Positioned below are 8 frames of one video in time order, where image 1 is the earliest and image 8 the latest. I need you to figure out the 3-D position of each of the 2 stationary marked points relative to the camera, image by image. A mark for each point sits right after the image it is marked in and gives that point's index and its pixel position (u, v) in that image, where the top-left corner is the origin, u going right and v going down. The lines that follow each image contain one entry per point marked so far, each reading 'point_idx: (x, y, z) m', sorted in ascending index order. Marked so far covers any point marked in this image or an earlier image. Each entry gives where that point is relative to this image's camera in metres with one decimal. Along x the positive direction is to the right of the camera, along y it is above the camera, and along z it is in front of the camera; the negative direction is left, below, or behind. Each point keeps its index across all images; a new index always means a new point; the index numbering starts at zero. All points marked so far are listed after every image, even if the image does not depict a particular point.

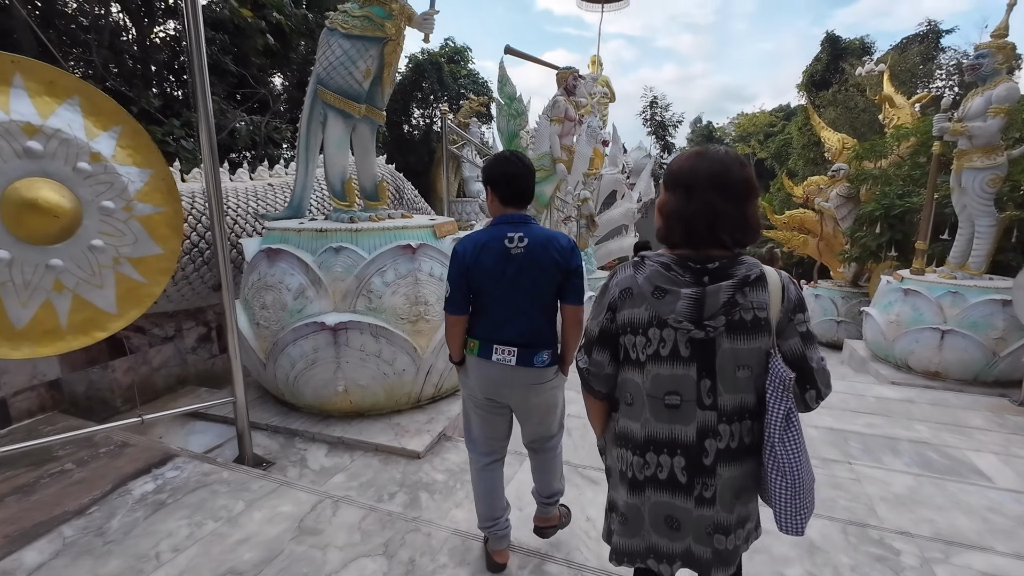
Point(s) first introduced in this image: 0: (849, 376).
0: (+4.4, -1.1, +6.3) m
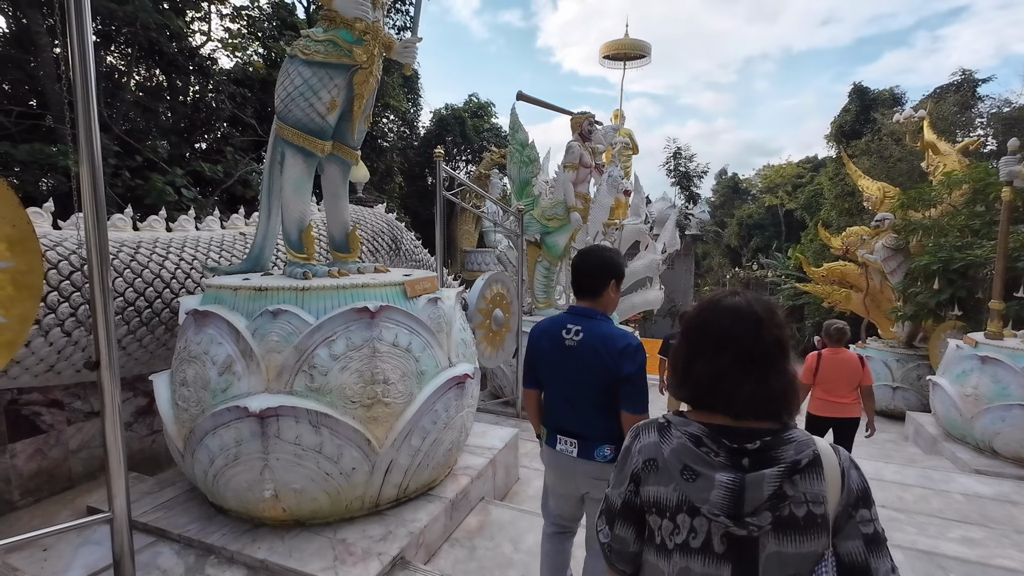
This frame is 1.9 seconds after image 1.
0: (+4.4, -1.9, +5.3) m
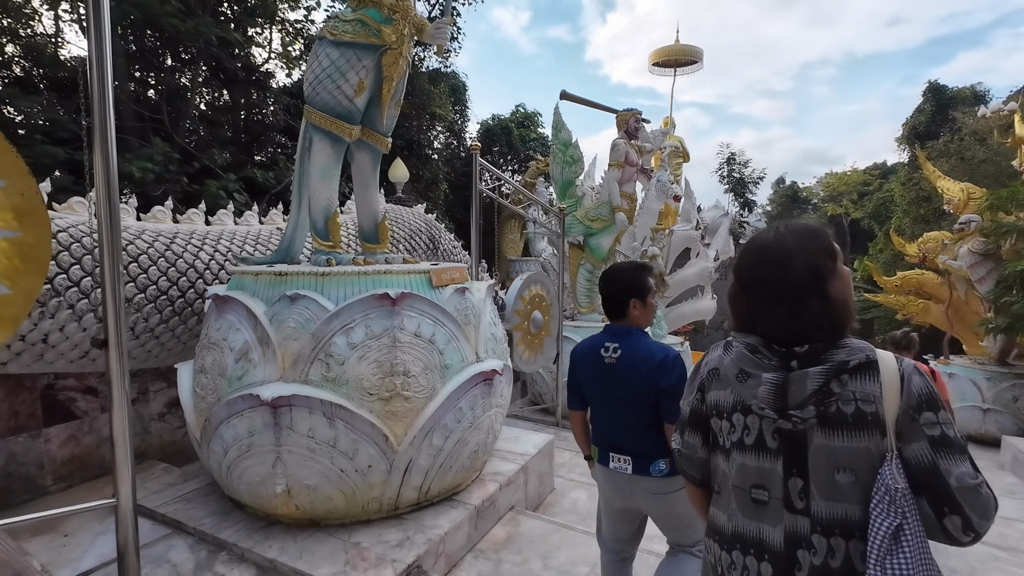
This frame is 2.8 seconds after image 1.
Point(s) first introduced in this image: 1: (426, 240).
0: (+4.8, -1.9, +4.6) m
1: (-0.9, +0.5, +5.1) m
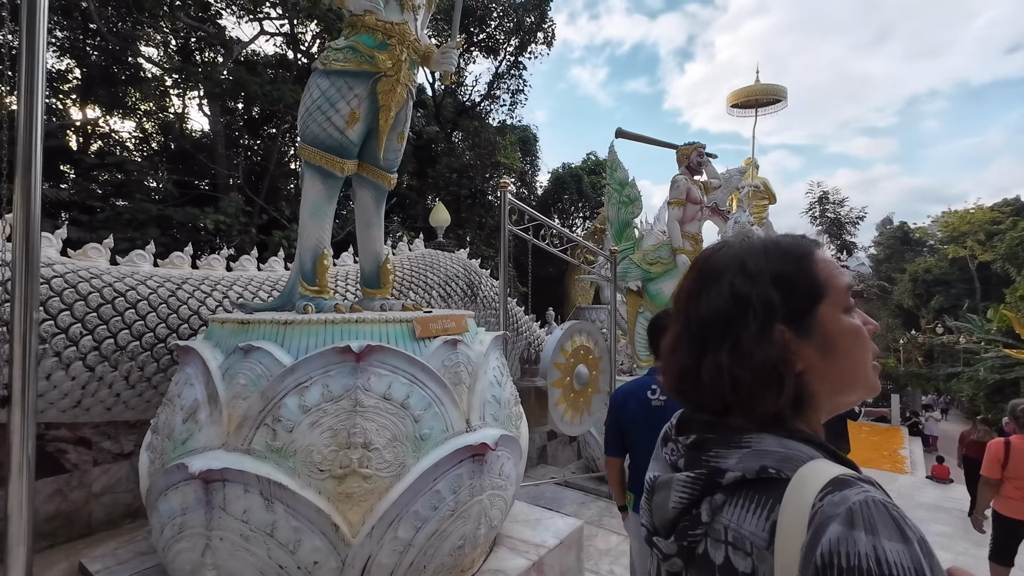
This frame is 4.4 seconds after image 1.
0: (+5.0, -2.3, +3.1) m
1: (-0.5, 0.0, +4.8) m
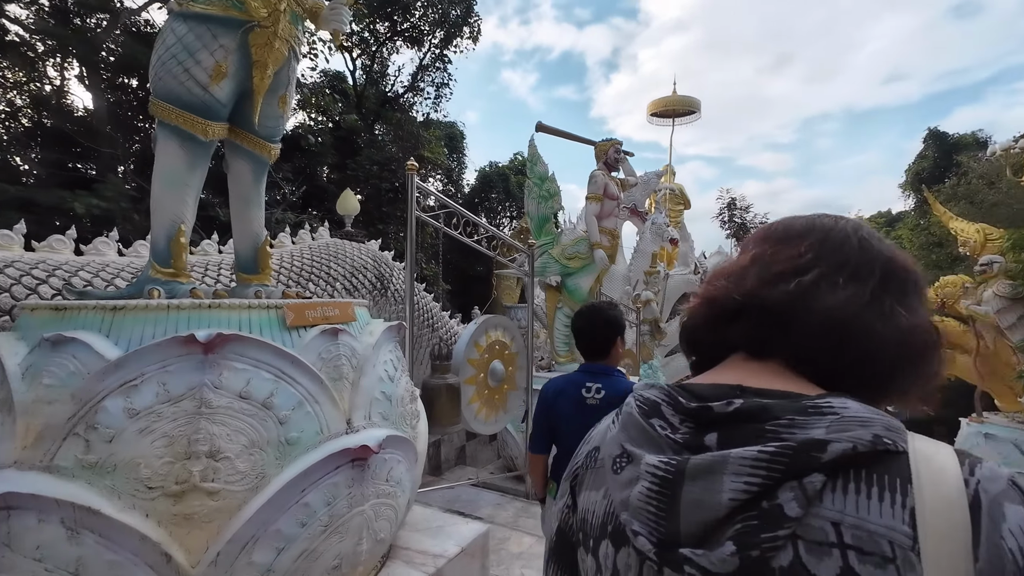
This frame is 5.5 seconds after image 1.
0: (+4.4, -2.3, +3.6) m
1: (-1.3, +0.1, +4.5) m
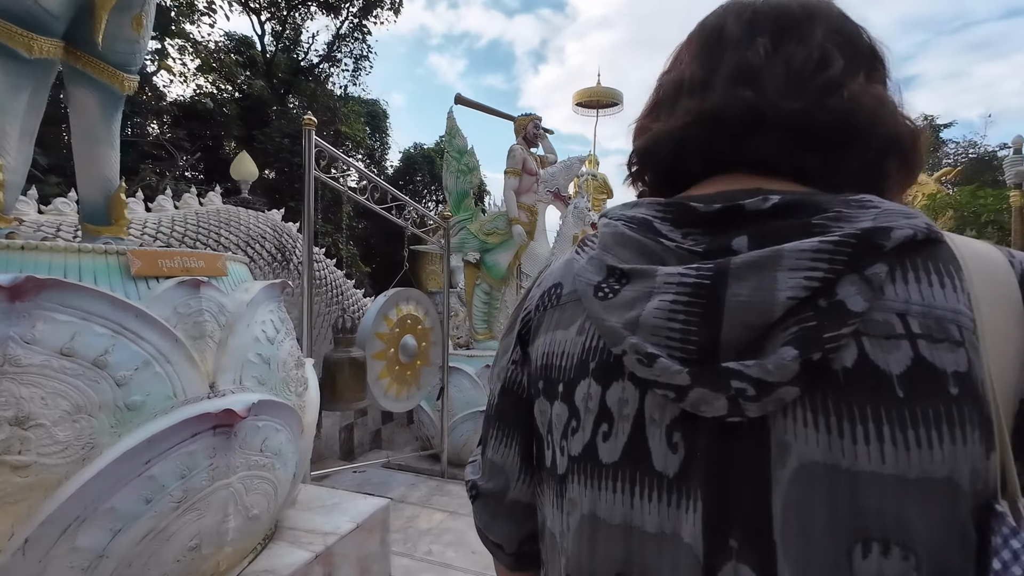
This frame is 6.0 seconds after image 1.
0: (+3.7, -2.1, +4.1) m
1: (-2.1, +0.3, +4.1) m
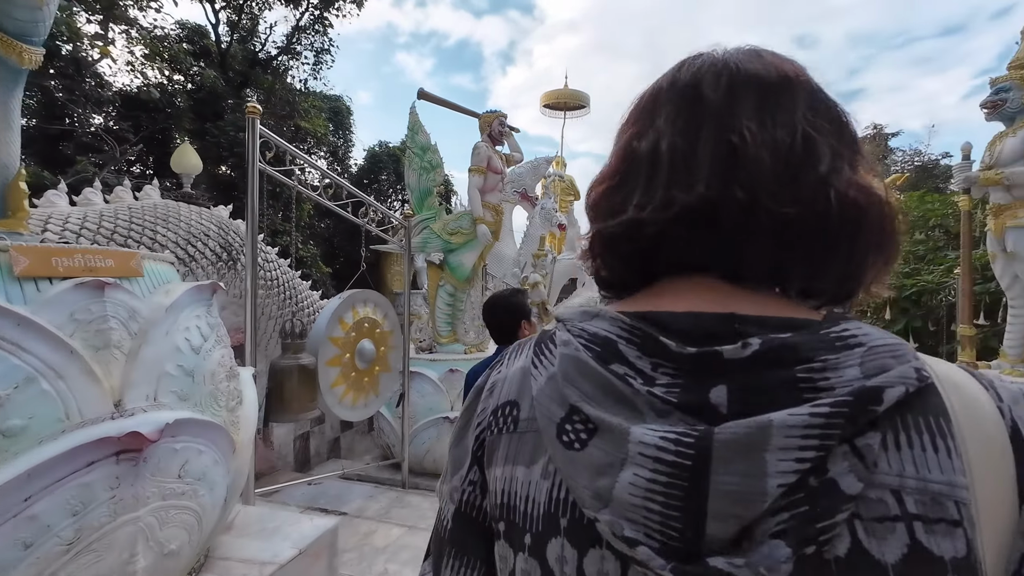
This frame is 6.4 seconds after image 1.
0: (+3.4, -2.1, +4.2) m
1: (-2.3, +0.3, +3.8) m
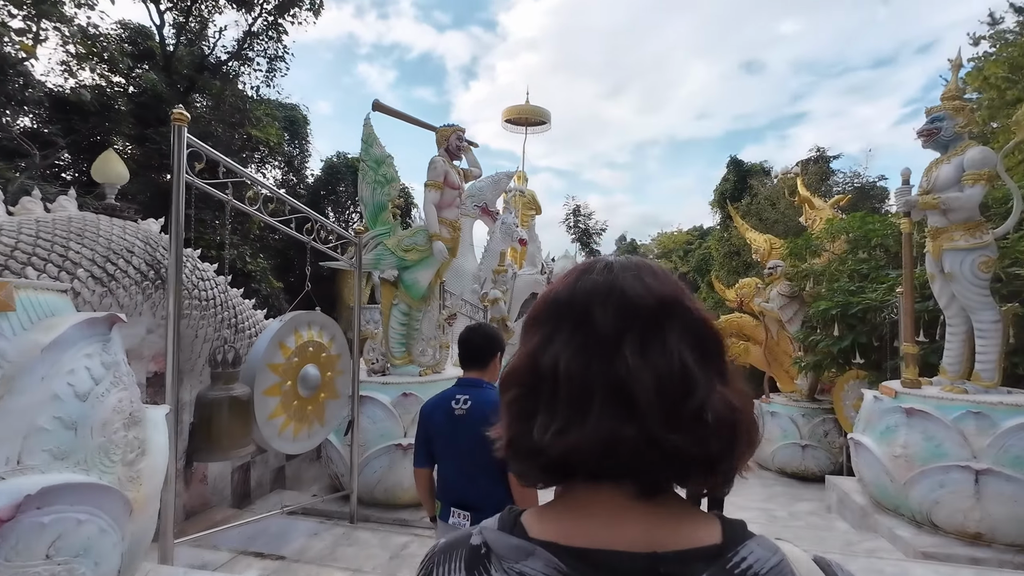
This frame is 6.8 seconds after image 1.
0: (+3.0, -2.2, +4.3) m
1: (-2.7, +0.2, +3.5) m
